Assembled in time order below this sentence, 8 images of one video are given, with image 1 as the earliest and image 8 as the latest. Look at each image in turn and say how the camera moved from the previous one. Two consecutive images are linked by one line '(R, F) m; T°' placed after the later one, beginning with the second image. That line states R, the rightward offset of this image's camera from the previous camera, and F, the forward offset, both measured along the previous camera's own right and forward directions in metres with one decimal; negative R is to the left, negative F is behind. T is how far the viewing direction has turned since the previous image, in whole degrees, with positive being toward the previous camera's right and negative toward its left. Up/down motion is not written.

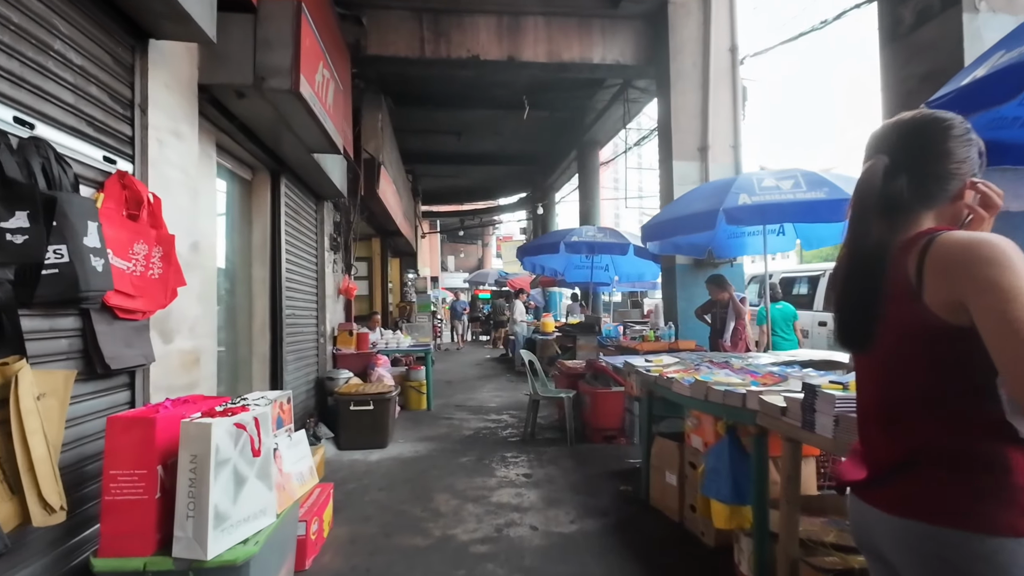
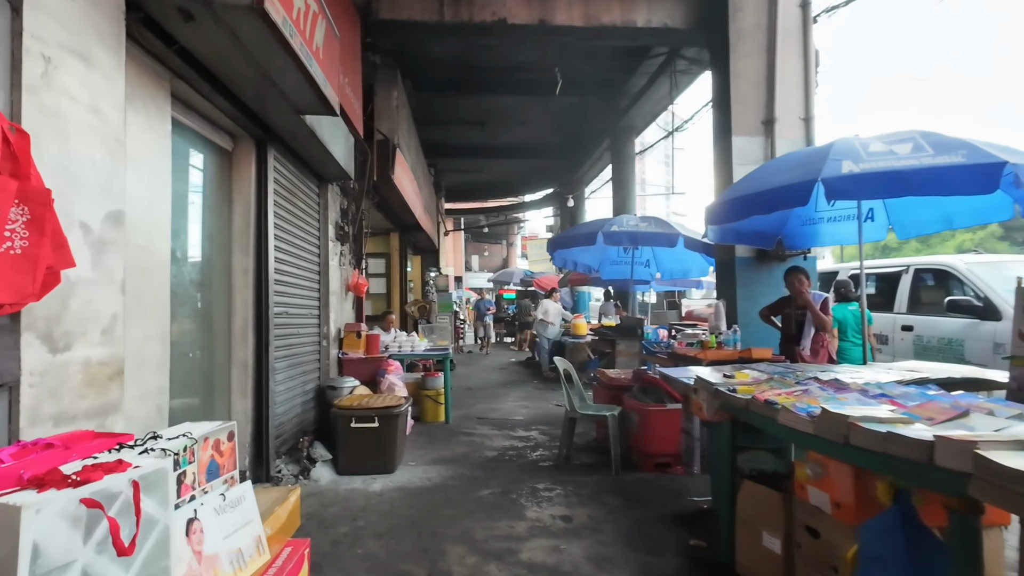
(-0.1, +0.8) m; -3°
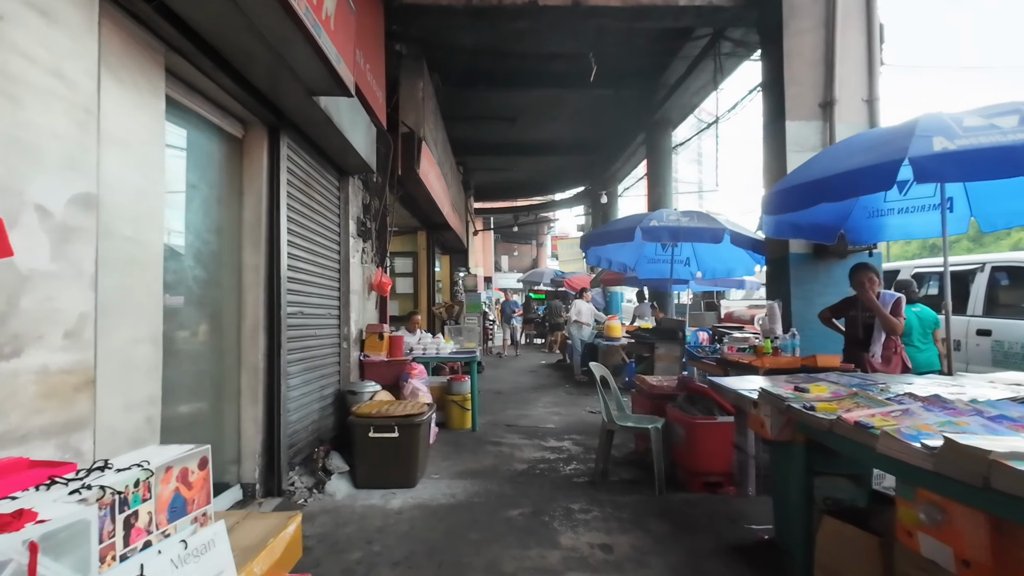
(0.0, +0.3) m; -3°
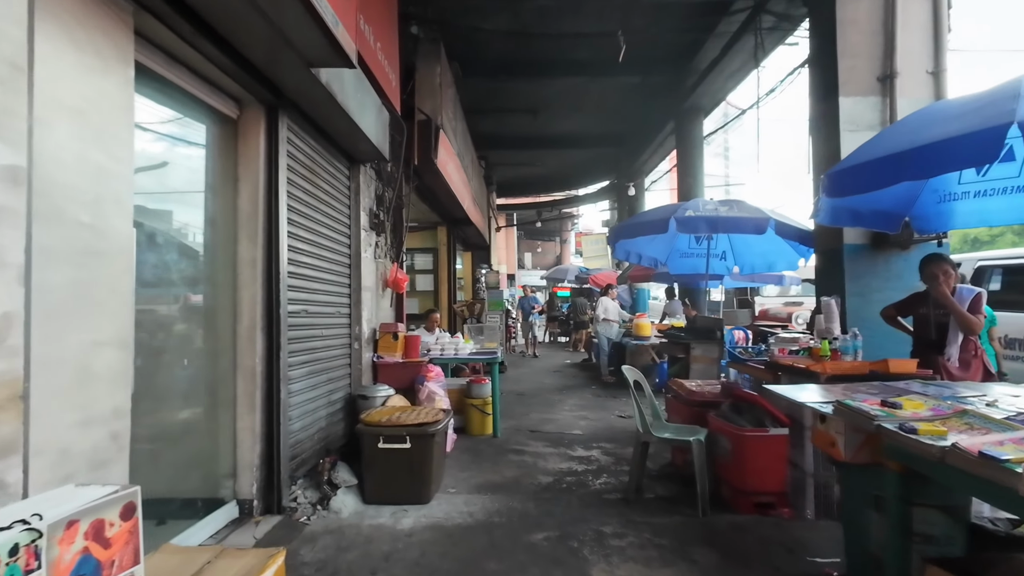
(0.0, +0.3) m; -2°
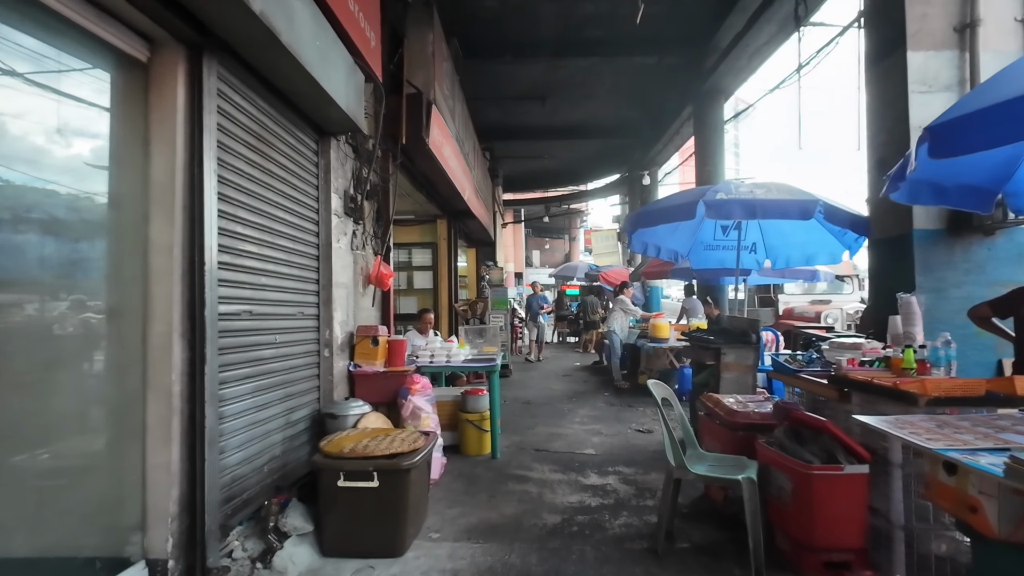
(+0.1, +0.7) m; -1°
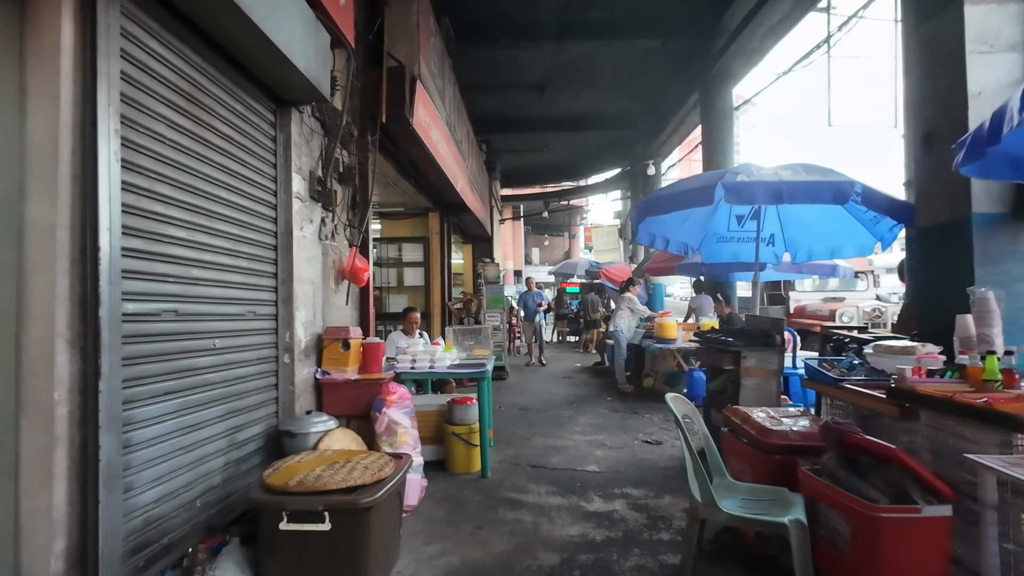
(+0.1, +0.5) m; 0°
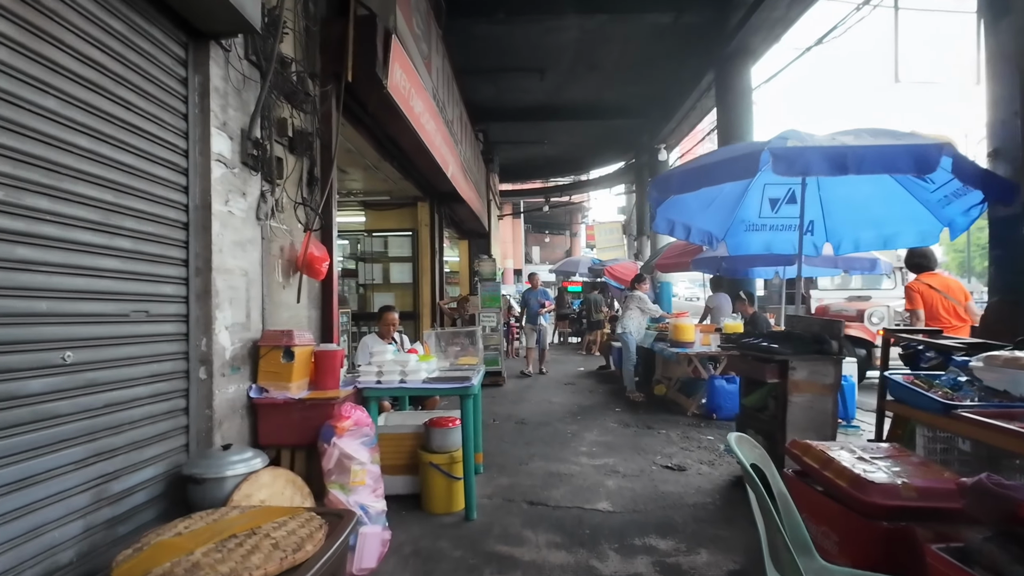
(0.0, +0.7) m; 0°
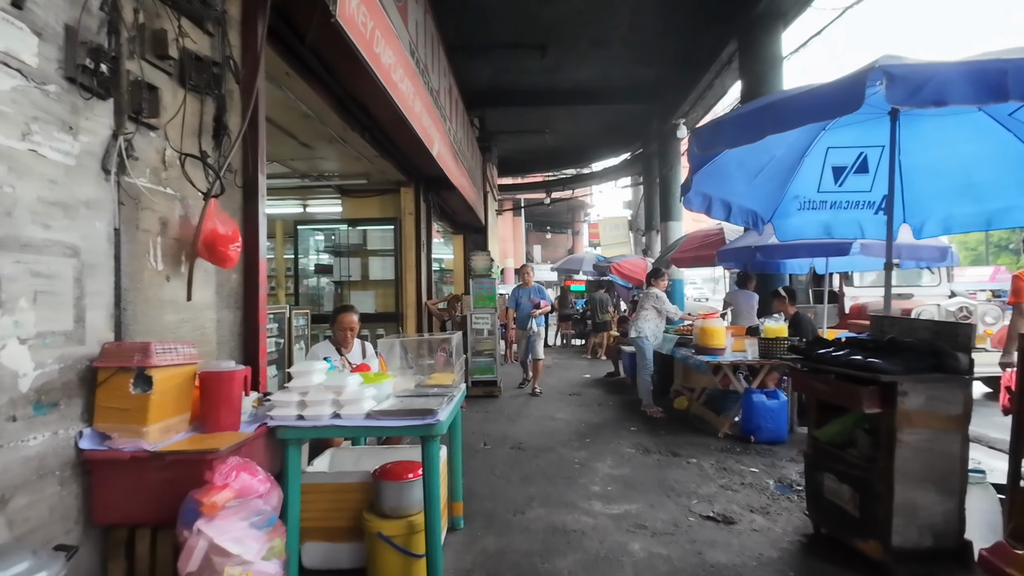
(+0.1, +0.9) m; 0°
